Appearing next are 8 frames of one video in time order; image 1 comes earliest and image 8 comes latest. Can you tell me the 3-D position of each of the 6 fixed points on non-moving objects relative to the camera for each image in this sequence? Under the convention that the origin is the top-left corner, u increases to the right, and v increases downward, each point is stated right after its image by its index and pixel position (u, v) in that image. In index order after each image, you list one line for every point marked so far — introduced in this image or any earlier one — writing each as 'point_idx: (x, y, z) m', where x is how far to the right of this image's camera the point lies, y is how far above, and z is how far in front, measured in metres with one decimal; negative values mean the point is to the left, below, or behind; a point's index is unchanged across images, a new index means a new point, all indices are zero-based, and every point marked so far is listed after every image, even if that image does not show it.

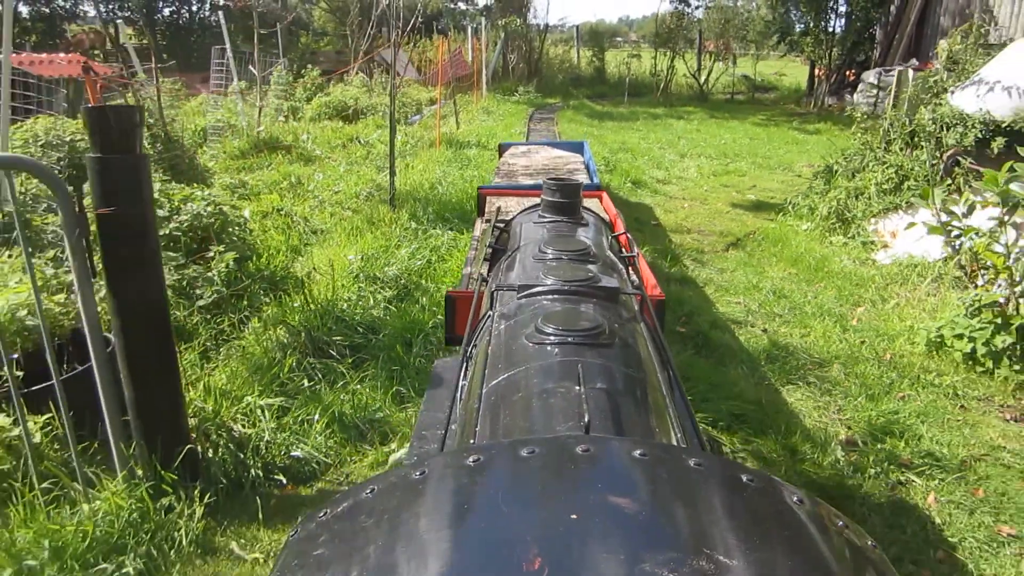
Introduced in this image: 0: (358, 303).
0: (-0.6, 0.0, +3.7) m
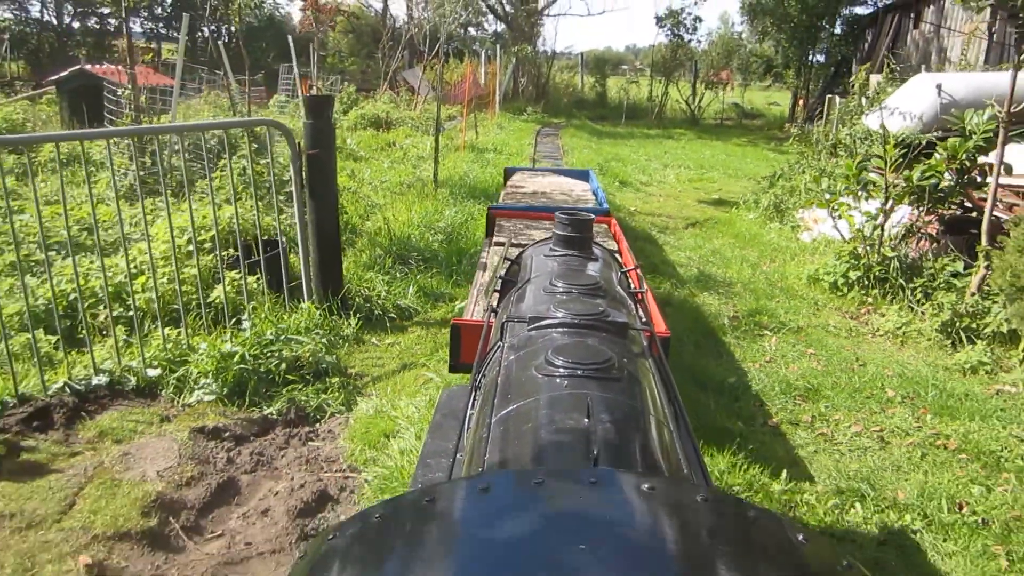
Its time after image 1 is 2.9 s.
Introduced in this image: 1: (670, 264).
0: (-0.5, +0.3, +5.4) m
1: (+1.0, +0.2, +5.7) m
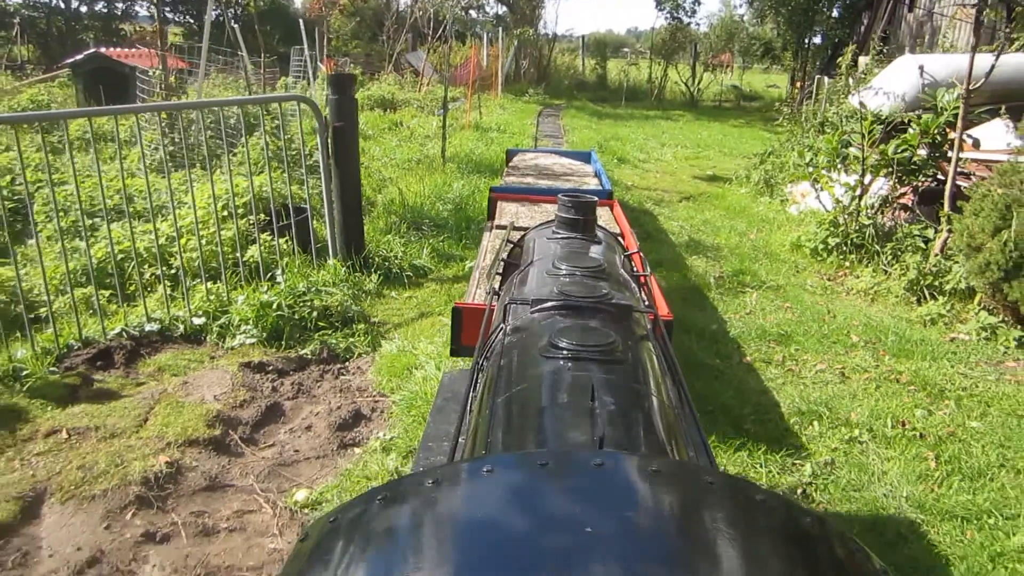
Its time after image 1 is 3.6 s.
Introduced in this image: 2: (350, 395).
0: (-0.5, +0.5, +5.9) m
1: (+1.0, +0.4, +6.1) m
2: (-0.6, -0.4, +3.3) m
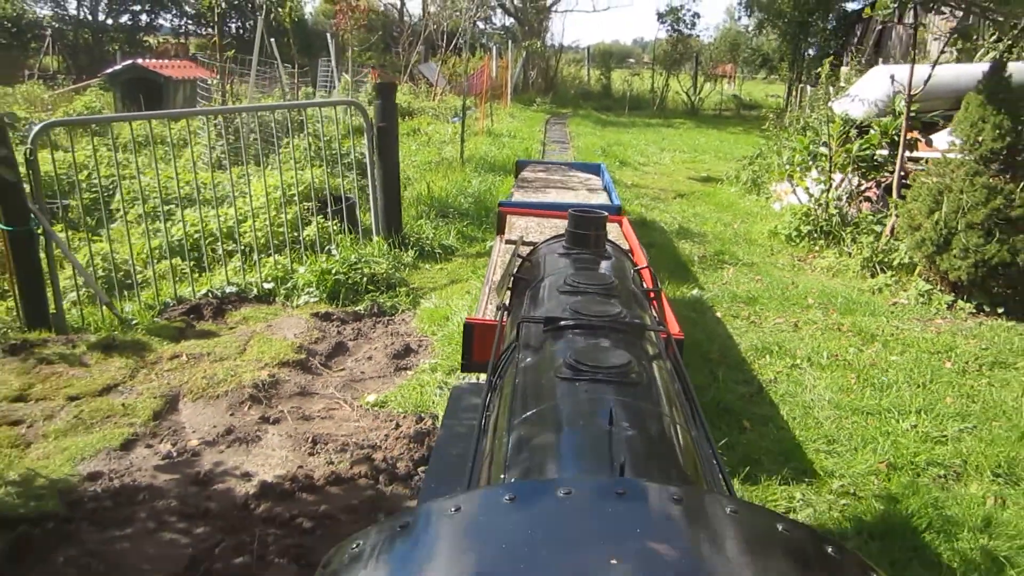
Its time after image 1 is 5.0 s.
0: (-0.4, +0.7, +6.7) m
1: (+1.1, +0.5, +6.9) m
2: (-0.5, -0.2, +4.1) m
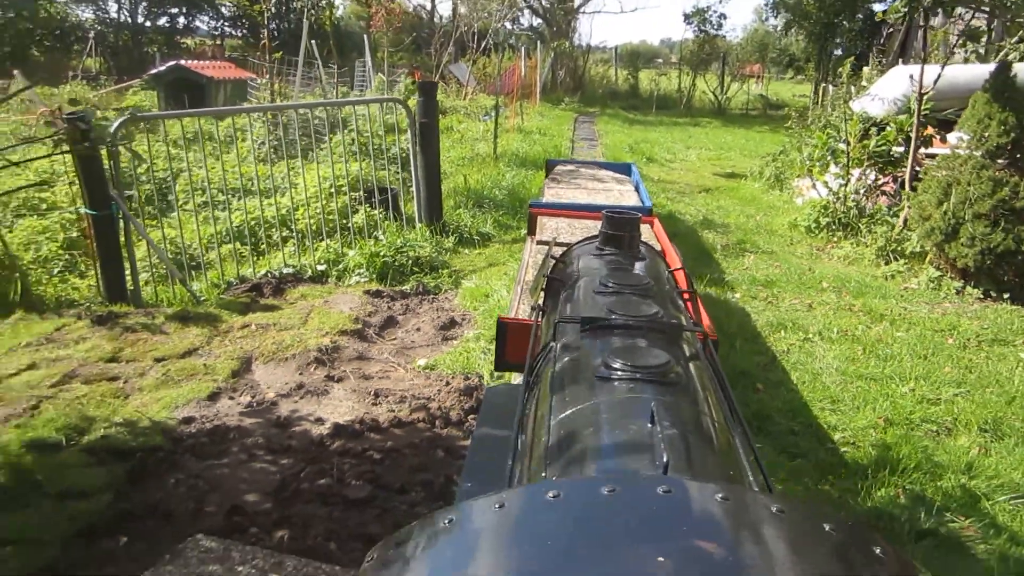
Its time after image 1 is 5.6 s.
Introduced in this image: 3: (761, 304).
0: (-0.2, +0.8, +7.1) m
1: (+1.4, +0.6, +7.3) m
2: (-0.3, -0.1, +4.5) m
3: (+1.3, -0.1, +4.7) m
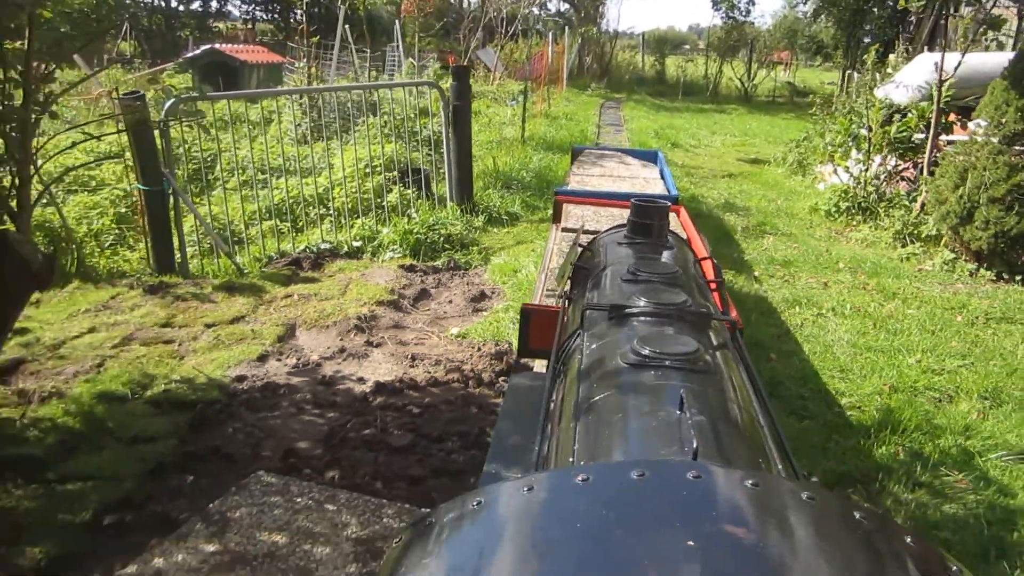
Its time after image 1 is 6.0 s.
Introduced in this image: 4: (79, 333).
0: (+0.1, +0.9, +7.3) m
1: (+1.6, +0.7, +7.5) m
2: (-0.2, 0.0, +4.8) m
3: (+1.4, 0.0, +4.9) m
4: (-1.9, -0.2, +3.9) m
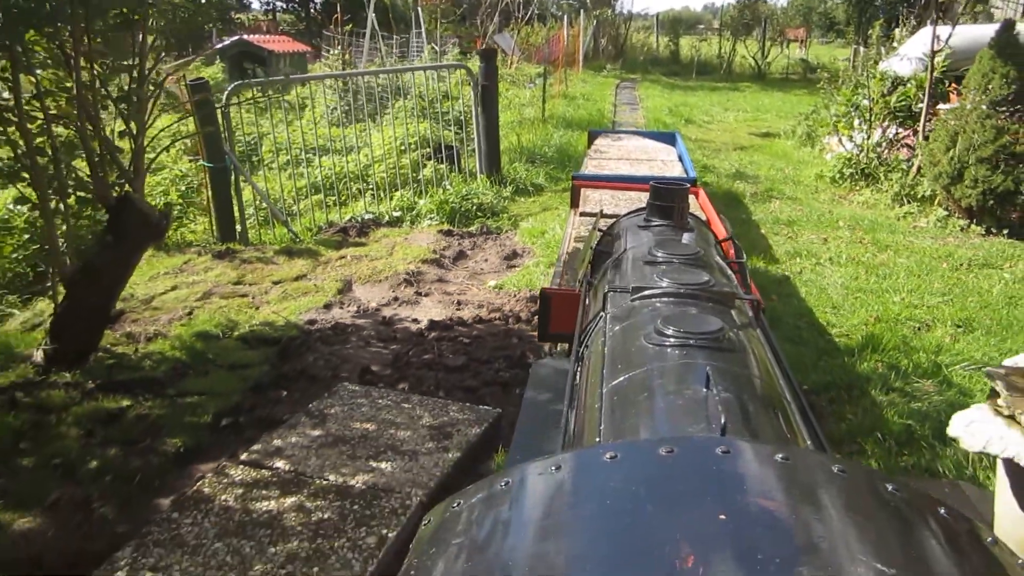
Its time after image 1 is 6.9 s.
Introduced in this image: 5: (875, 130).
0: (+0.3, +1.2, +7.8) m
1: (+1.8, +1.1, +7.9) m
2: (0.0, +0.2, +5.3) m
3: (+1.6, +0.3, +5.4) m
4: (-1.7, 0.0, +4.5) m
5: (+3.0, +1.3, +7.6) m
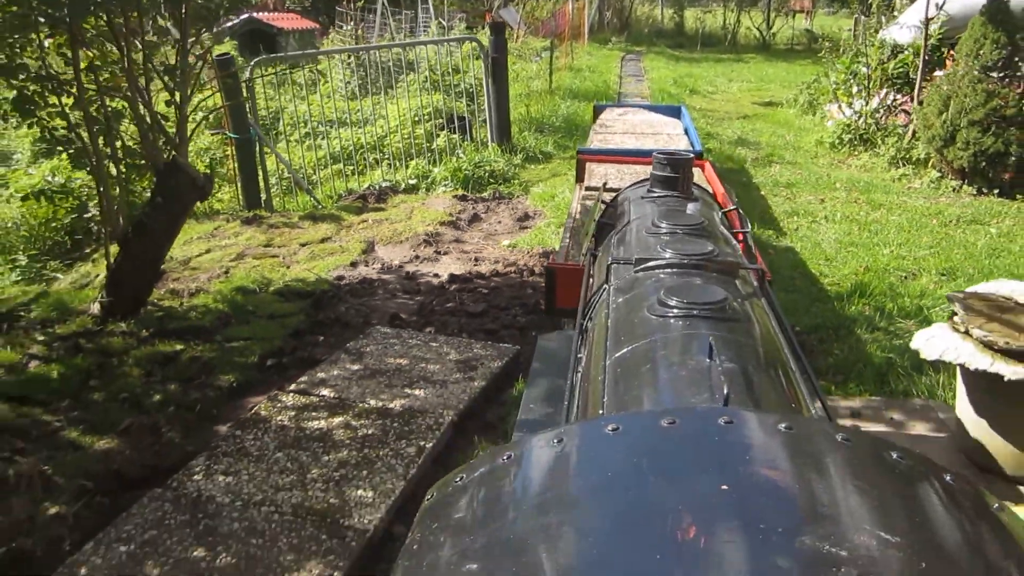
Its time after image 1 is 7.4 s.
0: (+0.3, +1.5, +8.1) m
1: (+1.9, +1.4, +8.2) m
2: (0.0, +0.5, +5.6) m
3: (+1.7, +0.6, +5.7) m
4: (-1.6, +0.2, +4.8) m
5: (+3.1, +1.7, +7.8) m
